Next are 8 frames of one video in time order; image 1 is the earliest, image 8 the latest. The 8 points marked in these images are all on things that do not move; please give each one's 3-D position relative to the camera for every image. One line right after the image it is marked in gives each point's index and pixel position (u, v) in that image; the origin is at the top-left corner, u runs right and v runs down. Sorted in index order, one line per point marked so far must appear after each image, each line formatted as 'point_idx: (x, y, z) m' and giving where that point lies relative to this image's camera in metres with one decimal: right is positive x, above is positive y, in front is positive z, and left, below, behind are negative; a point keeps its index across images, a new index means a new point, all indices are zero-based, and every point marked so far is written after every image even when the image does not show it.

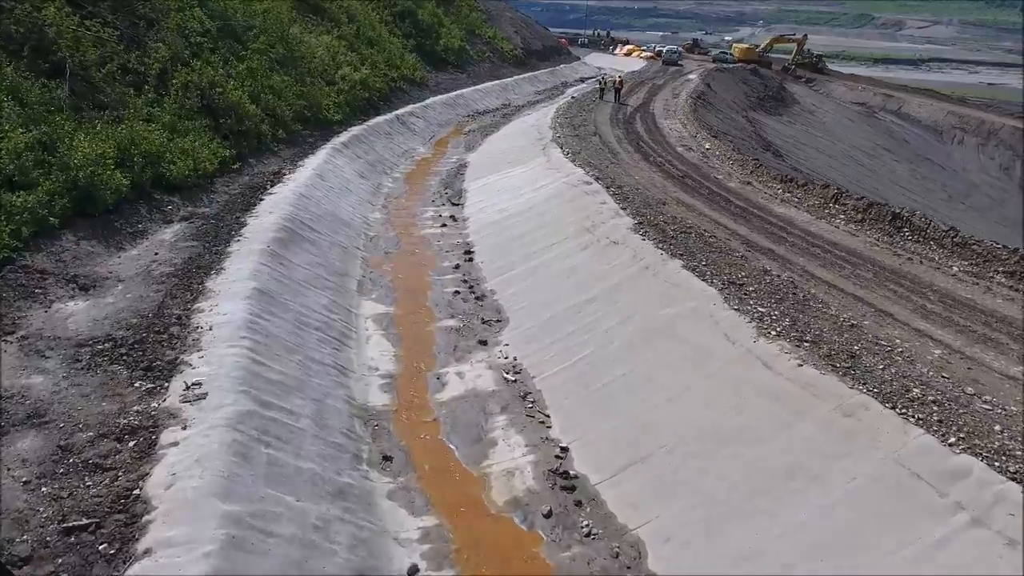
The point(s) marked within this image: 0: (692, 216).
0: (+4.8, +1.9, +17.2) m
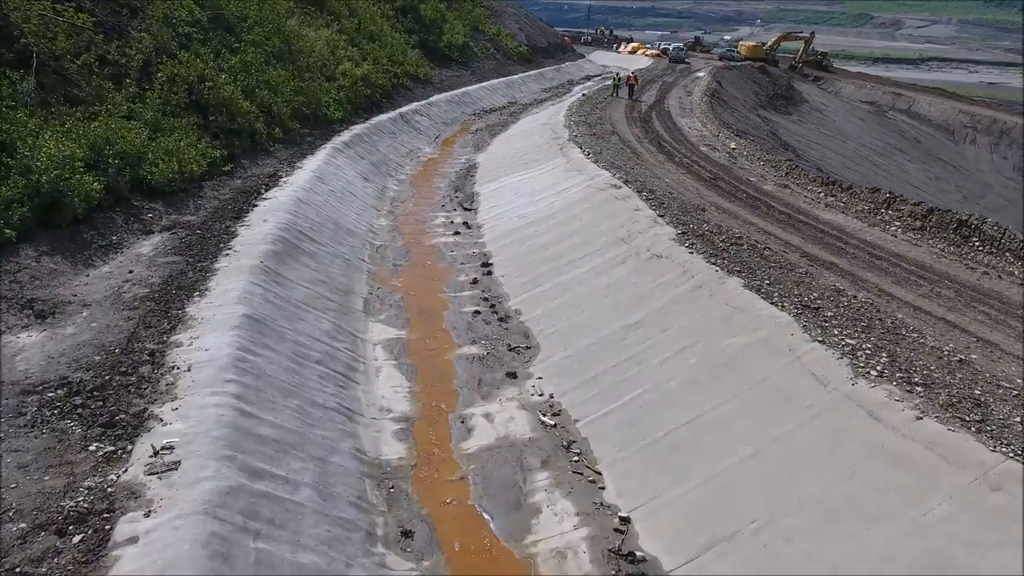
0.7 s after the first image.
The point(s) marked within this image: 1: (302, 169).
0: (+5.4, +1.5, +15.4) m
1: (-6.1, +3.5, +19.0) m
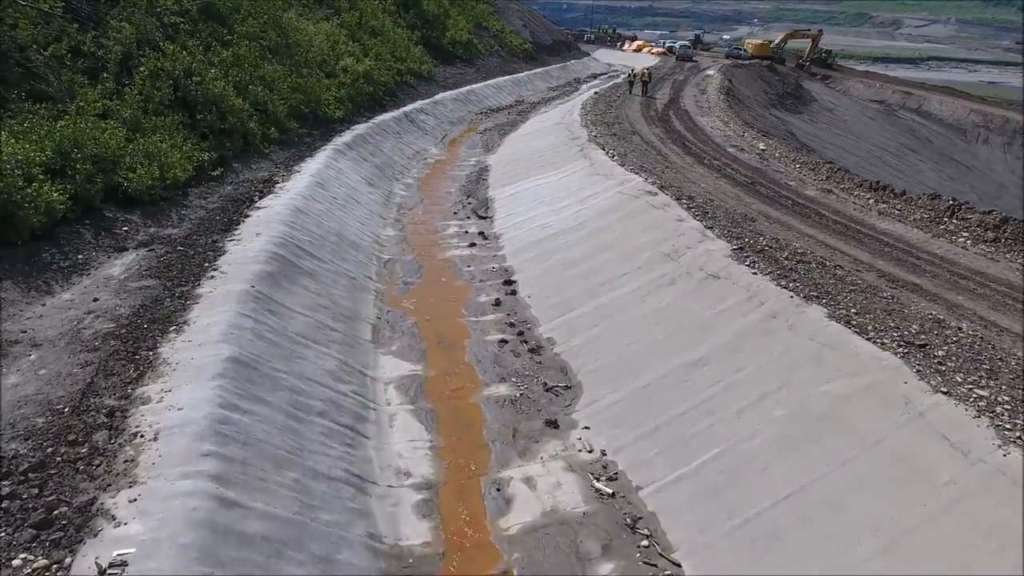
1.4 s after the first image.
0: (+5.9, +1.1, +13.6) m
1: (-5.6, +3.0, +17.1) m
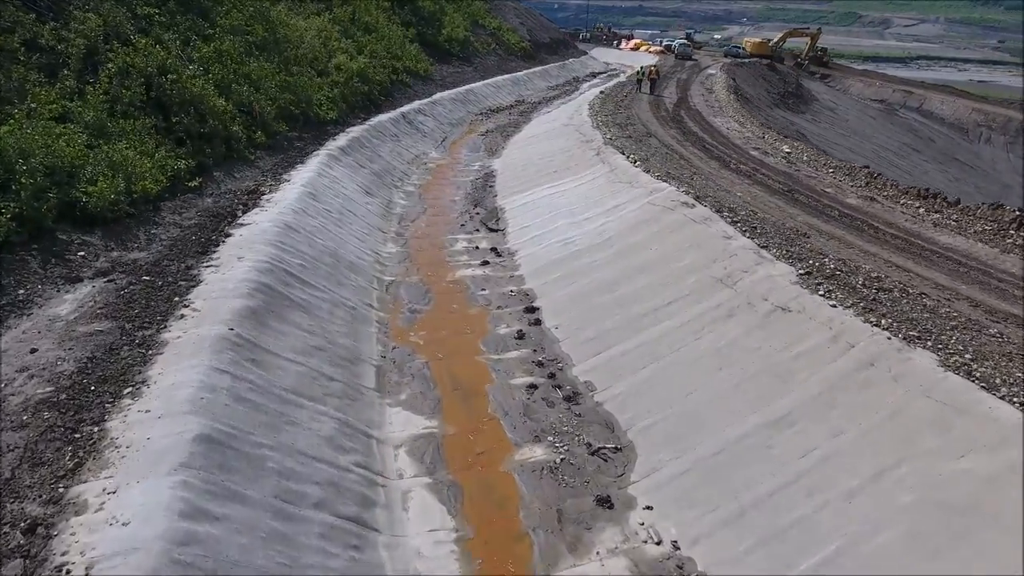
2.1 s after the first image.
0: (+6.4, +0.6, +11.8) m
1: (-5.2, +2.5, +15.2) m
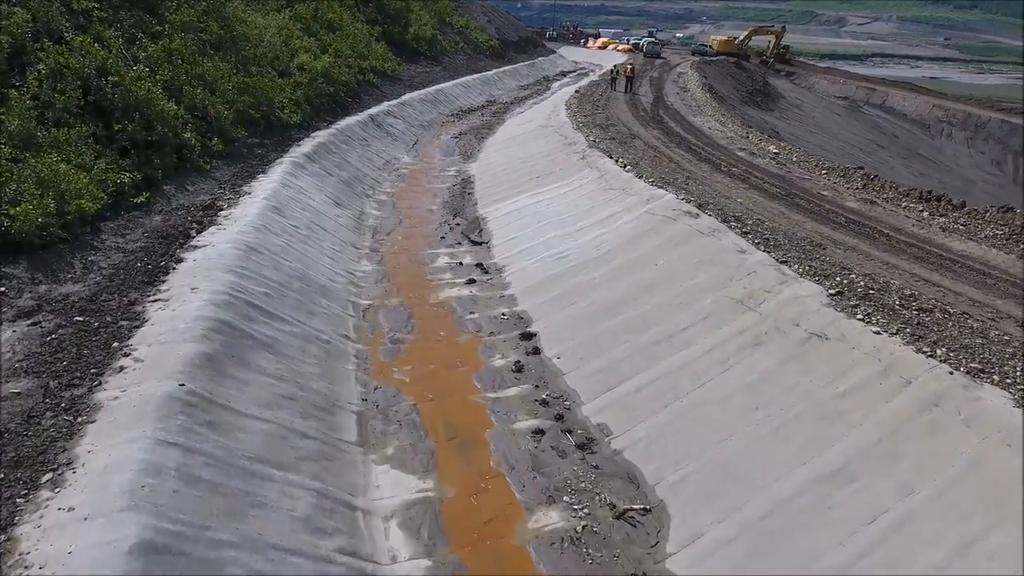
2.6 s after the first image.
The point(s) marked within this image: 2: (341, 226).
0: (+6.3, +0.3, +10.9) m
1: (-5.5, +1.9, +13.7) m
2: (-4.0, +1.4, +15.0) m
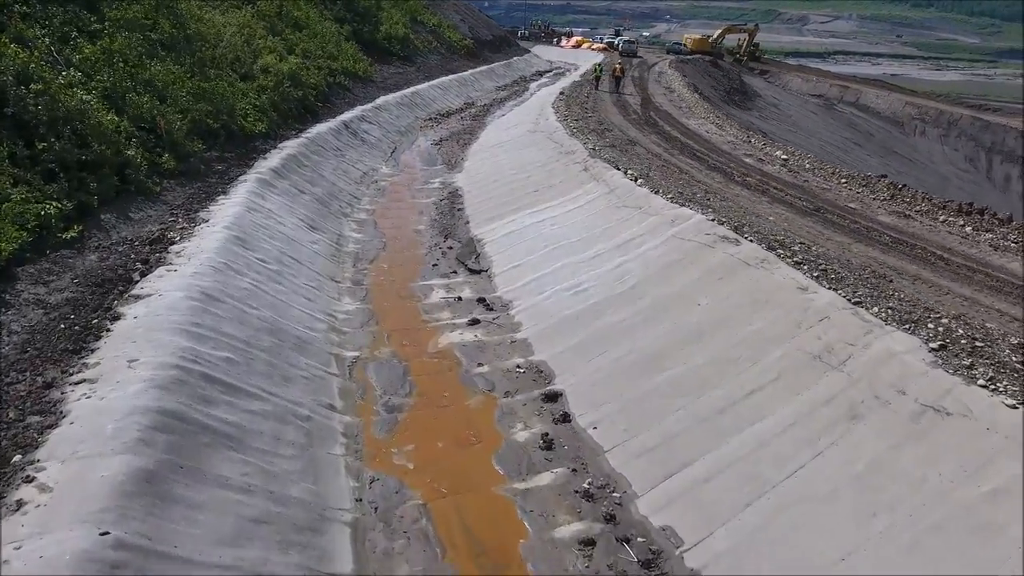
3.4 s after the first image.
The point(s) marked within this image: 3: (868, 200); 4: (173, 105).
0: (+6.5, -0.3, +9.3) m
1: (-5.4, +1.1, +11.6) m
2: (-3.9, +0.6, +12.9) m
3: (+9.0, +2.2, +16.5) m
4: (-7.9, +4.3, +15.2) m
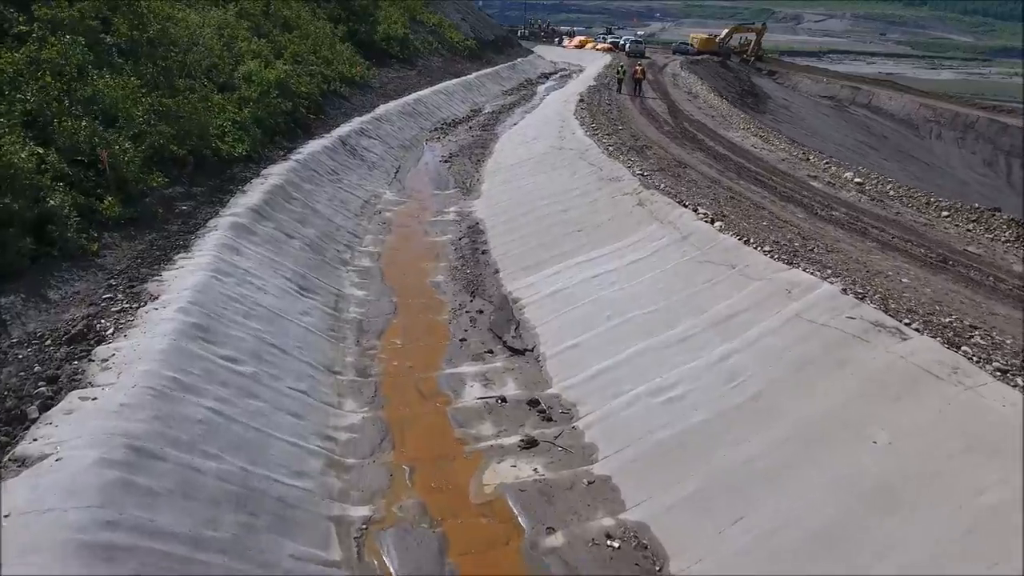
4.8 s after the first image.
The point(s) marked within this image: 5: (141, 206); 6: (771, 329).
0: (+7.4, -1.6, +6.2) m
1: (-4.5, -0.2, +8.3) m
2: (-3.1, -0.7, +9.7) m
3: (+9.8, +0.9, +13.4) m
4: (-7.1, +2.9, +11.9) m
5: (-6.2, +1.4, +10.9) m
6: (+3.4, -0.5, +8.5) m
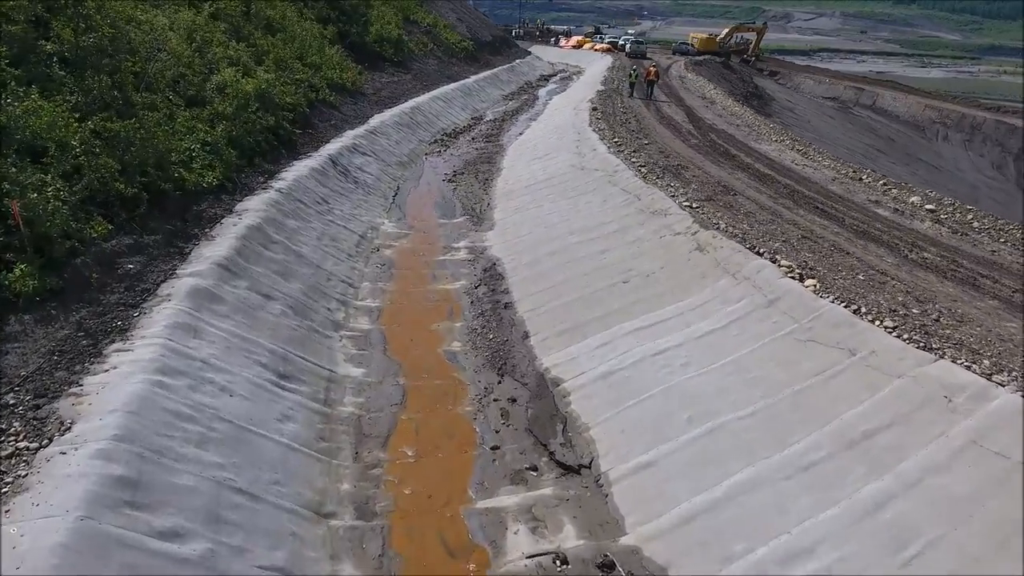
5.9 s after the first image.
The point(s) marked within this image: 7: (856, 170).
0: (+8.1, -2.7, +3.7) m
1: (-3.9, -1.4, +5.7) m
2: (-2.5, -1.8, +7.1) m
3: (+10.4, -0.1, +11.0) m
4: (-6.6, +1.8, +9.3) m
5: (-5.6, +0.2, +8.2) m
6: (+4.1, -1.6, +6.0) m
7: (+10.6, +3.6, +19.7) m
